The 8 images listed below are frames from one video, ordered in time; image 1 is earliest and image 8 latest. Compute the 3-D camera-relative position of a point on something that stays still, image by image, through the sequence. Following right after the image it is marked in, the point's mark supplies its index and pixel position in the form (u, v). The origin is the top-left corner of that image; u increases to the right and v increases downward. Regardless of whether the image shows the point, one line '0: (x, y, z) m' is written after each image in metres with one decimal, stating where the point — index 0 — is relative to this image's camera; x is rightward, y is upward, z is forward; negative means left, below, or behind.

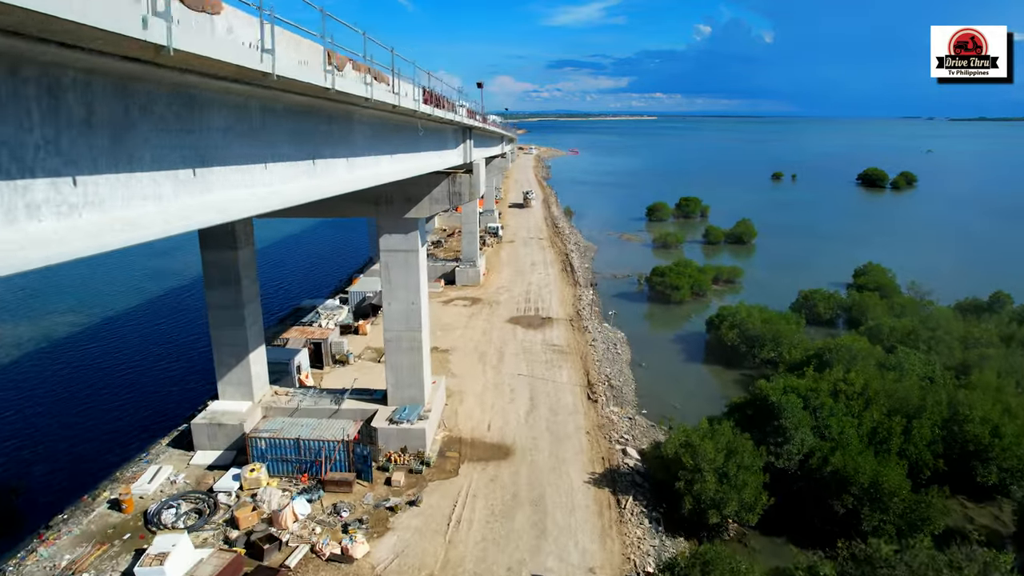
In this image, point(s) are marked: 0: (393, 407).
0: (-2.8, -2.8, +16.6) m
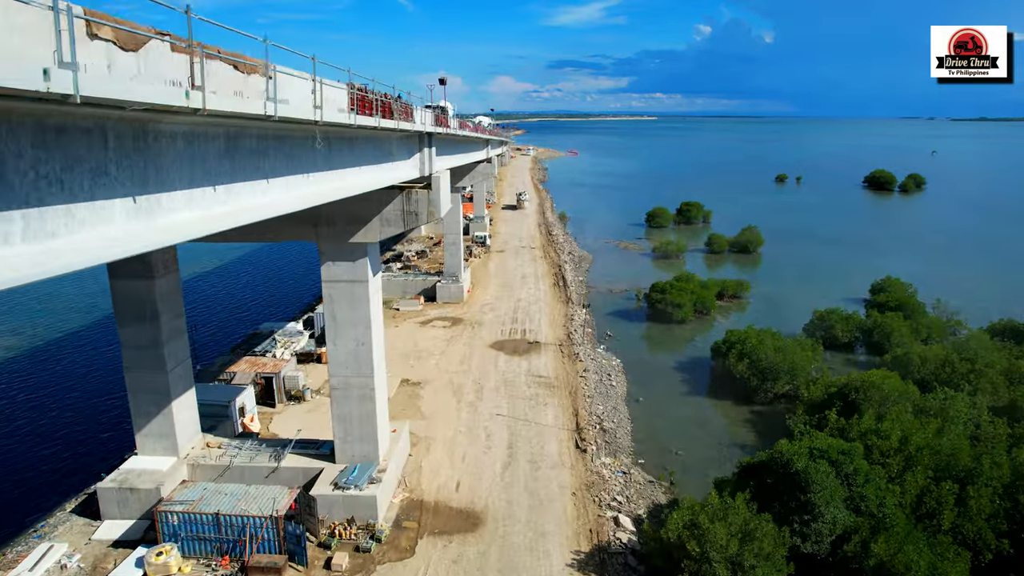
0: (-3.4, -3.6, +14.0) m
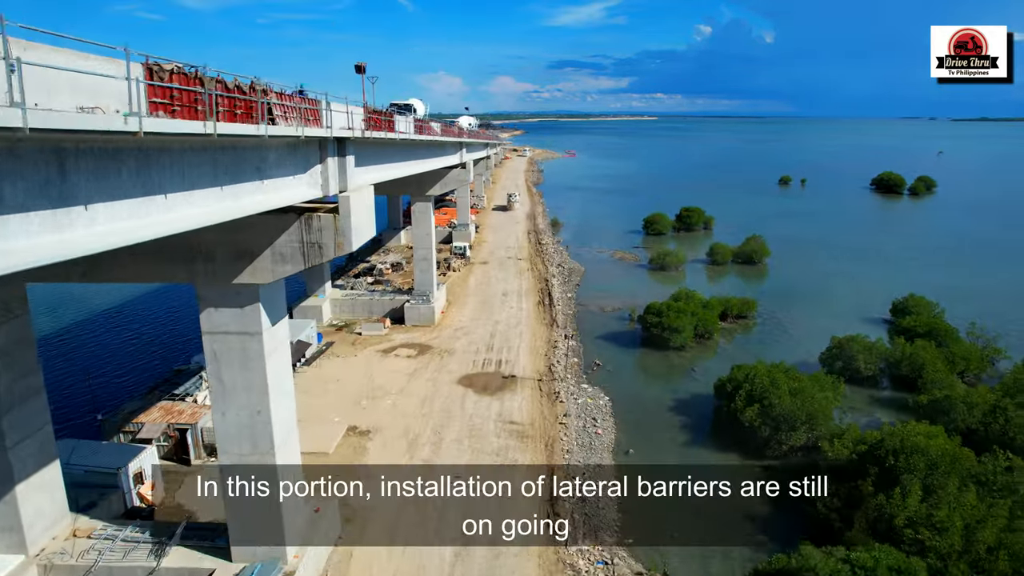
0: (-4.3, -4.3, +10.8) m
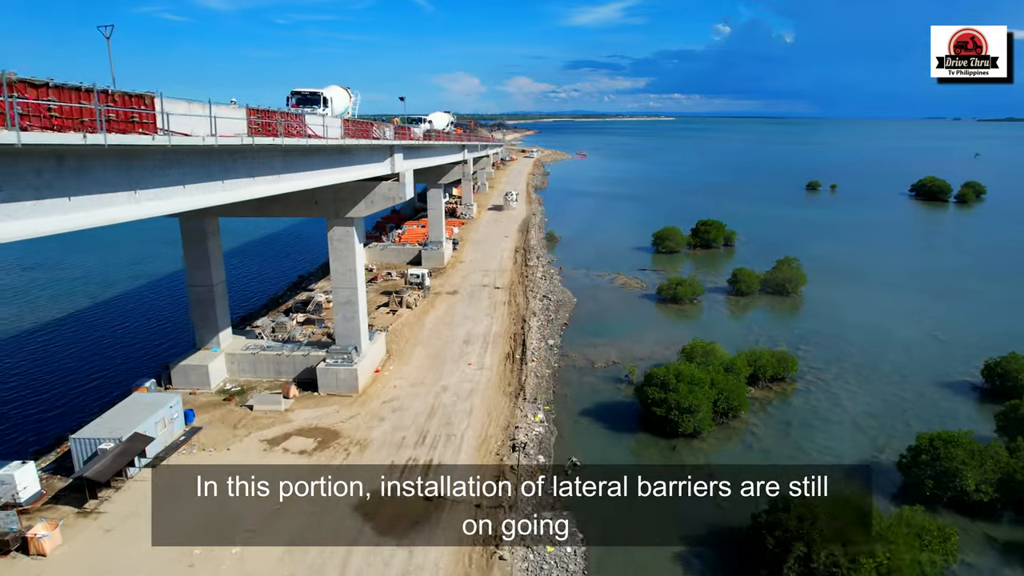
0: (-5.9, -5.8, +3.9) m
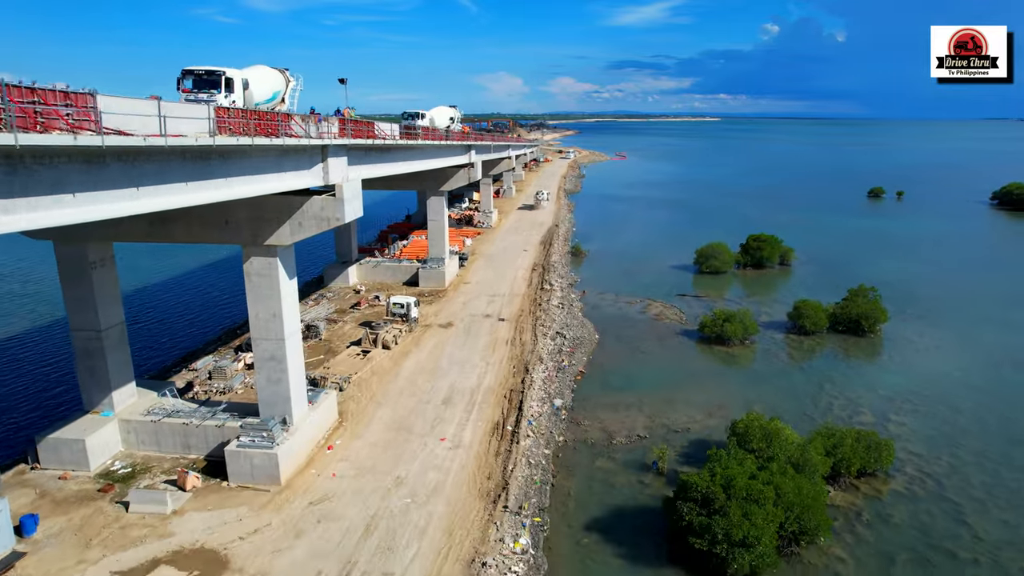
0: (-7.3, -6.9, -1.2) m
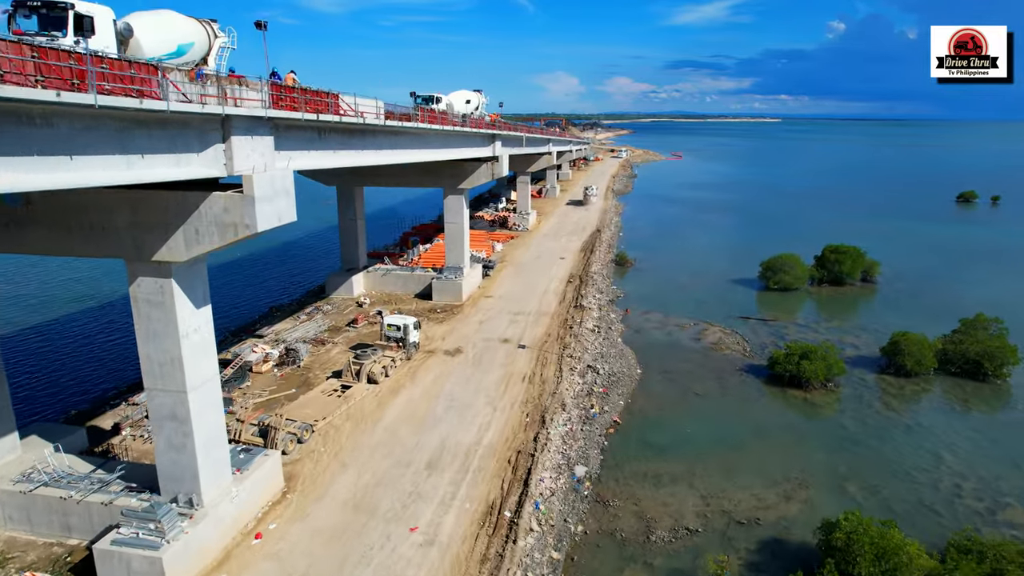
0: (-8.6, -7.3, -5.1) m
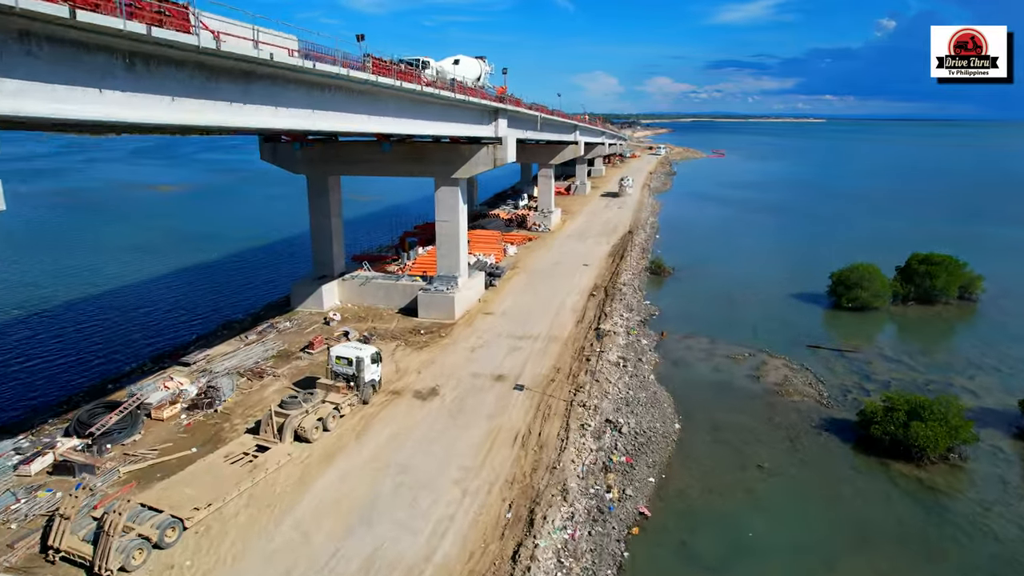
0: (-10.1, -7.6, -9.9) m
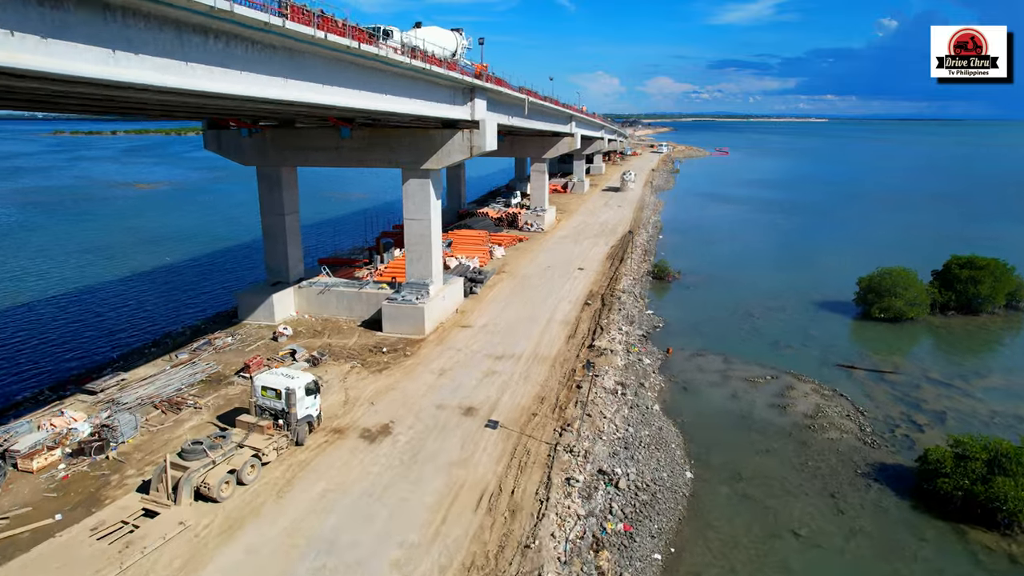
0: (-10.7, -7.8, -12.8) m
